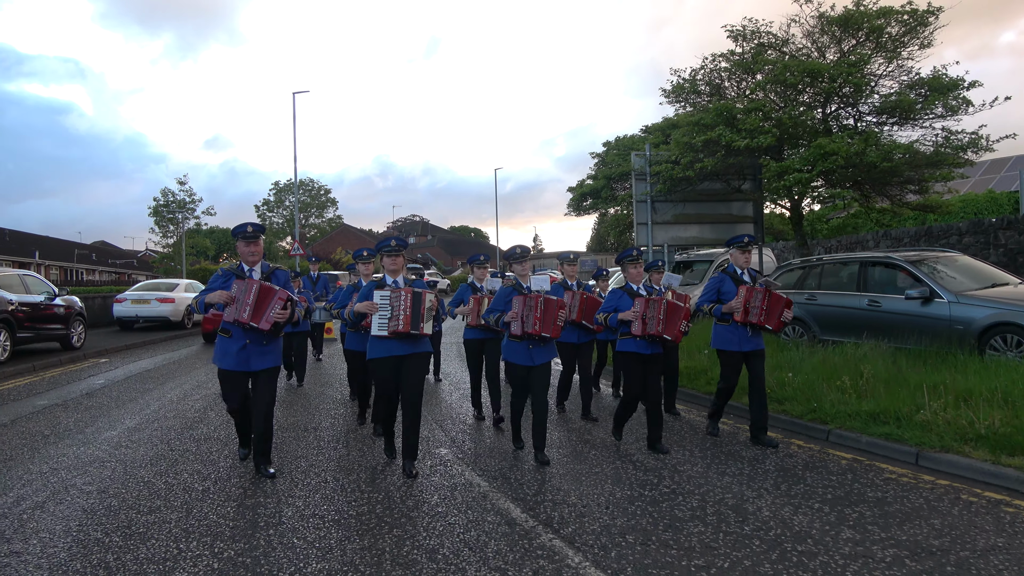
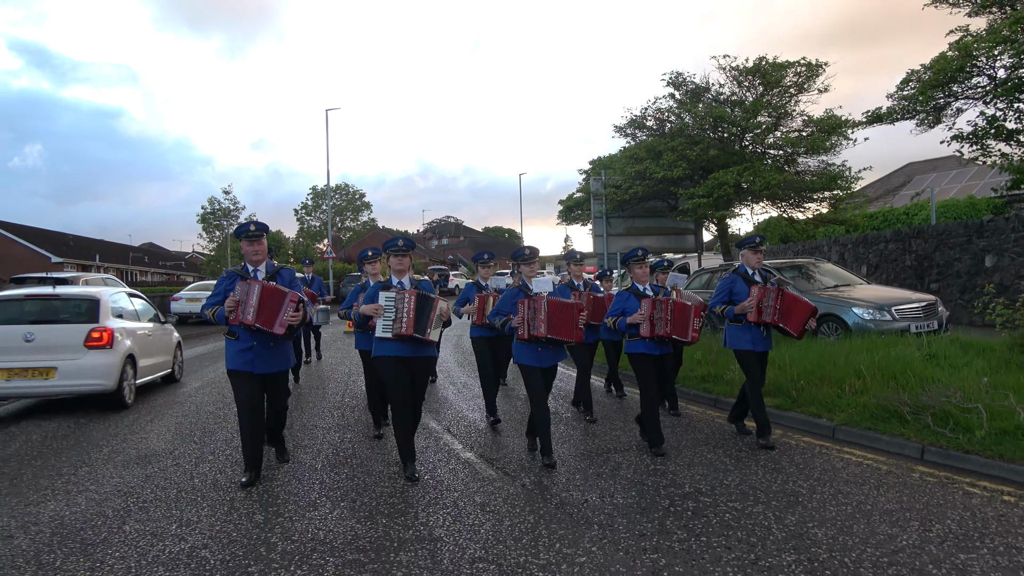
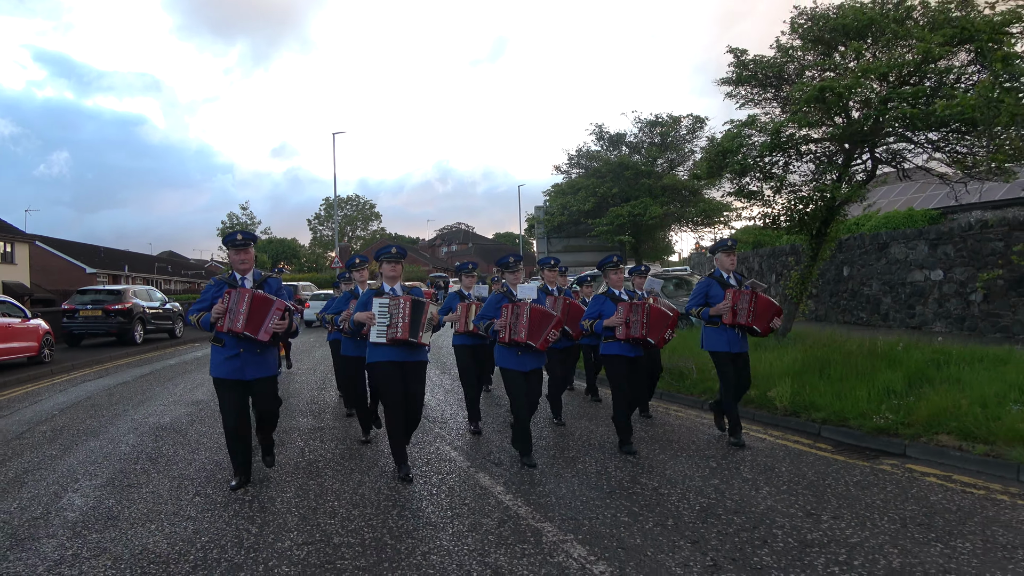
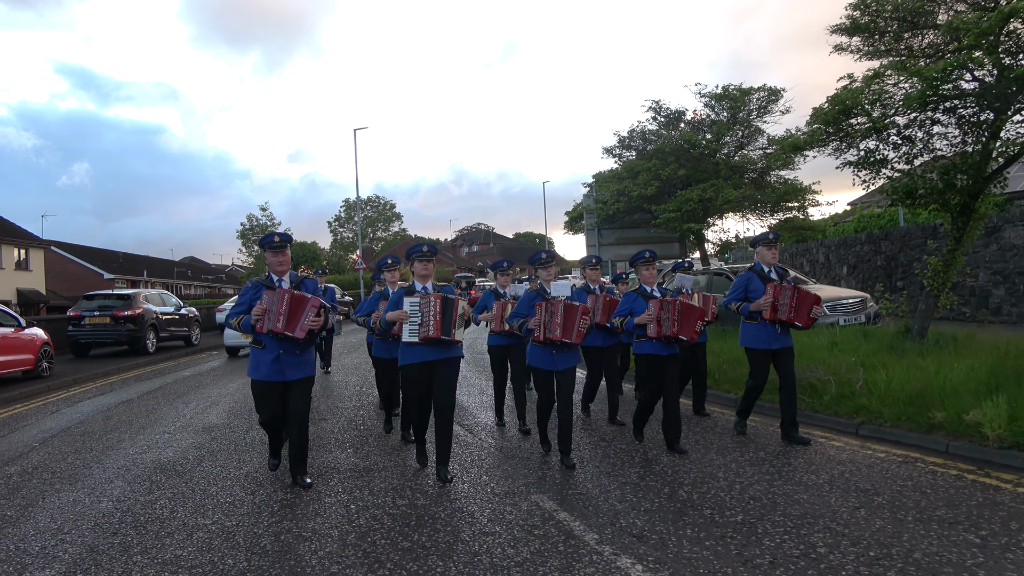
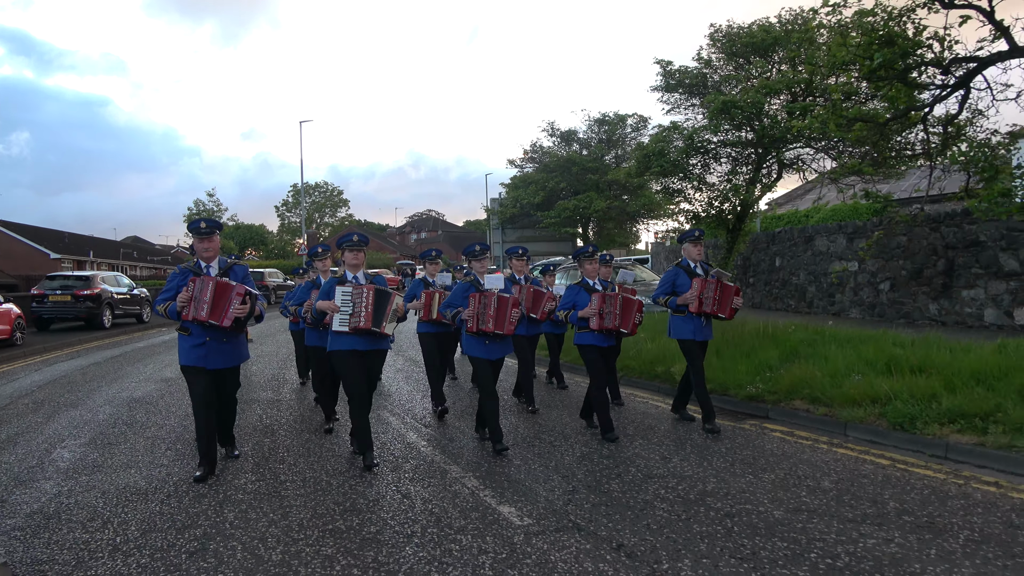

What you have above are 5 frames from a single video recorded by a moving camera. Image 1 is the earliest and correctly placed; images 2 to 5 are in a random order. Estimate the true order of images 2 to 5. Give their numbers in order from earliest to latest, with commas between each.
2, 4, 3, 5
